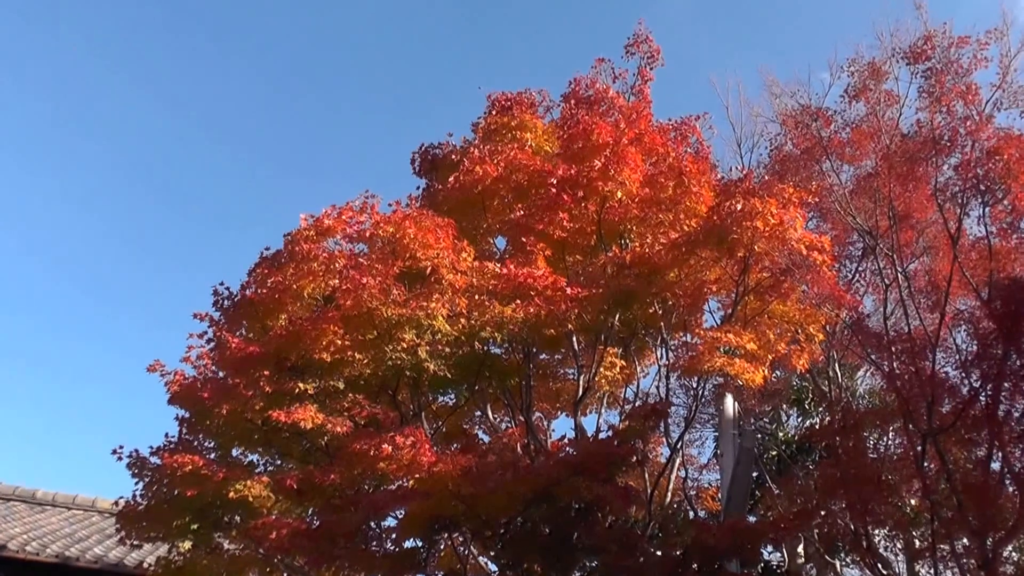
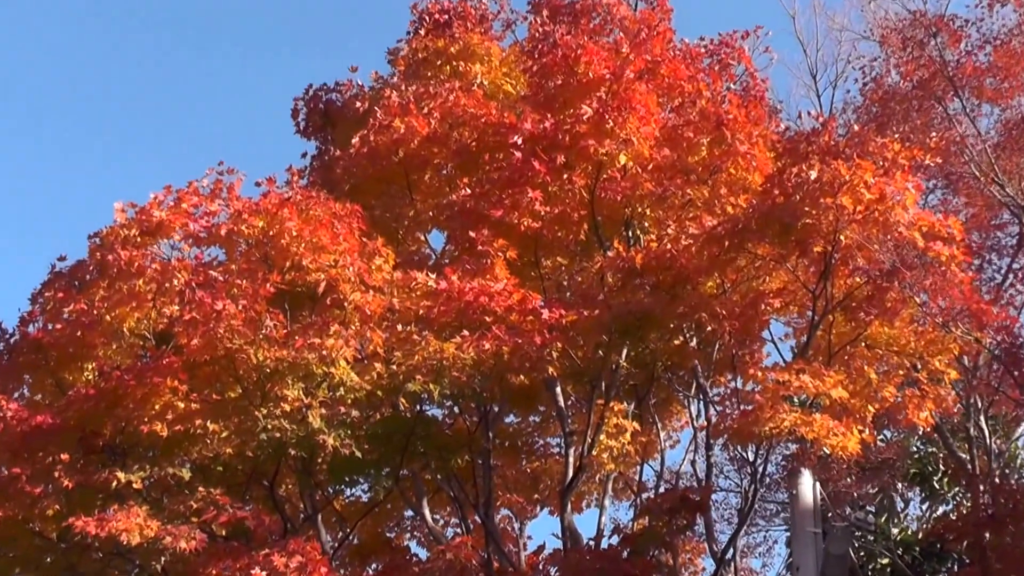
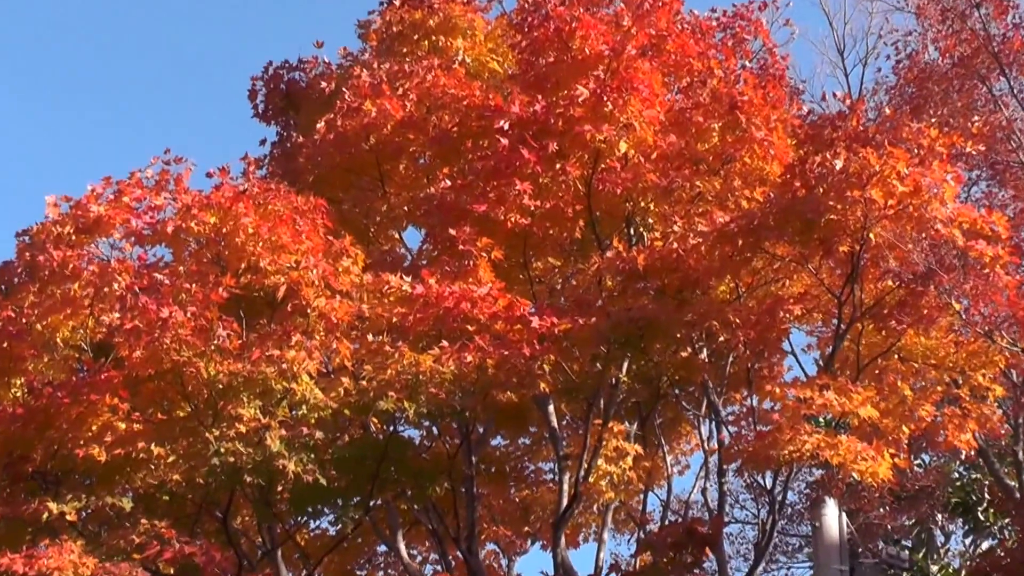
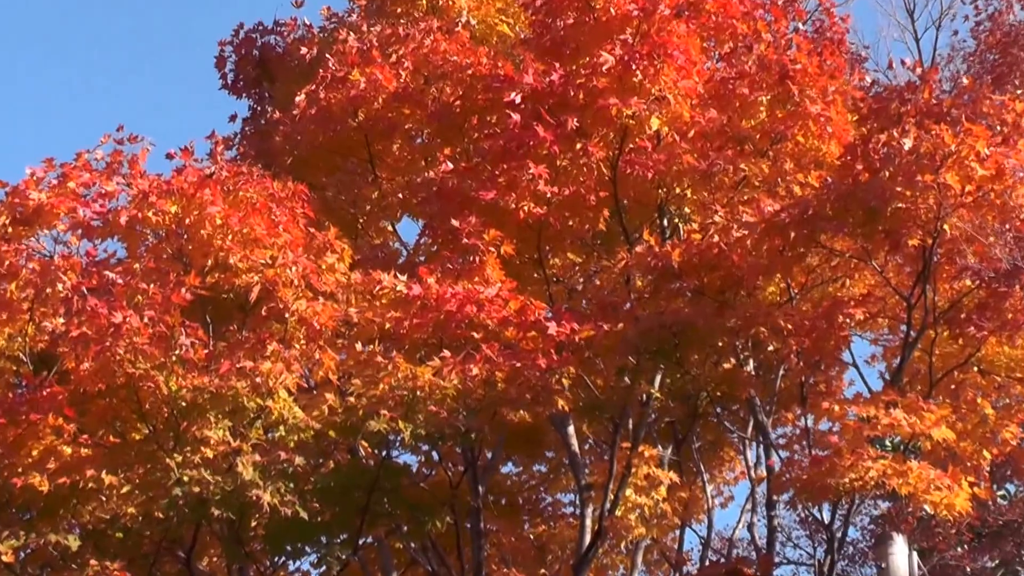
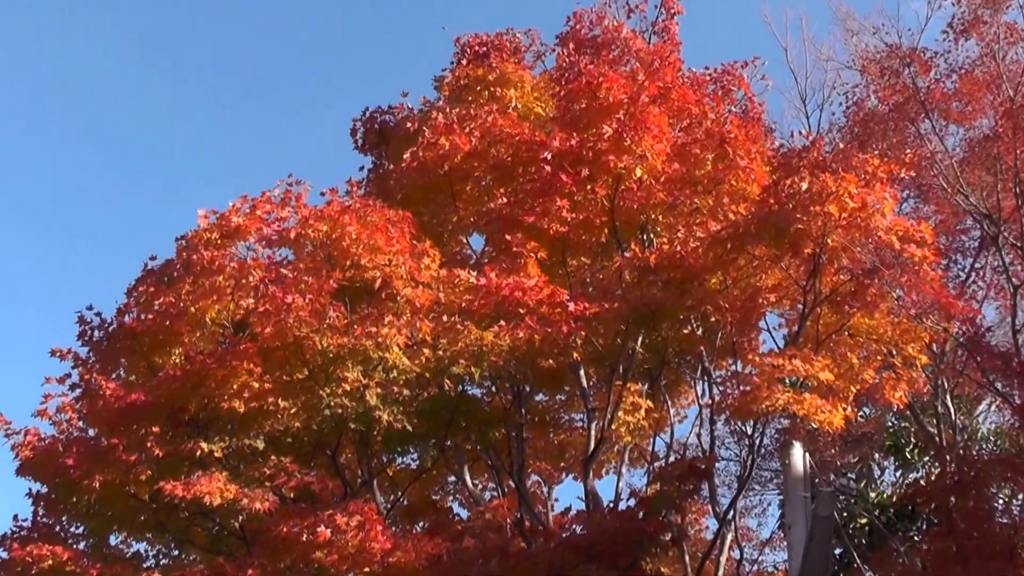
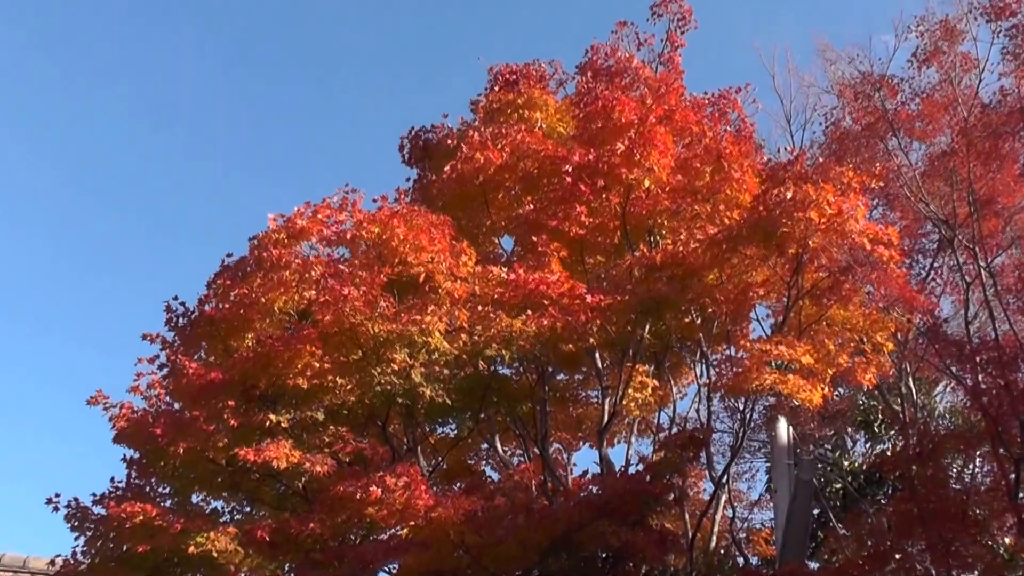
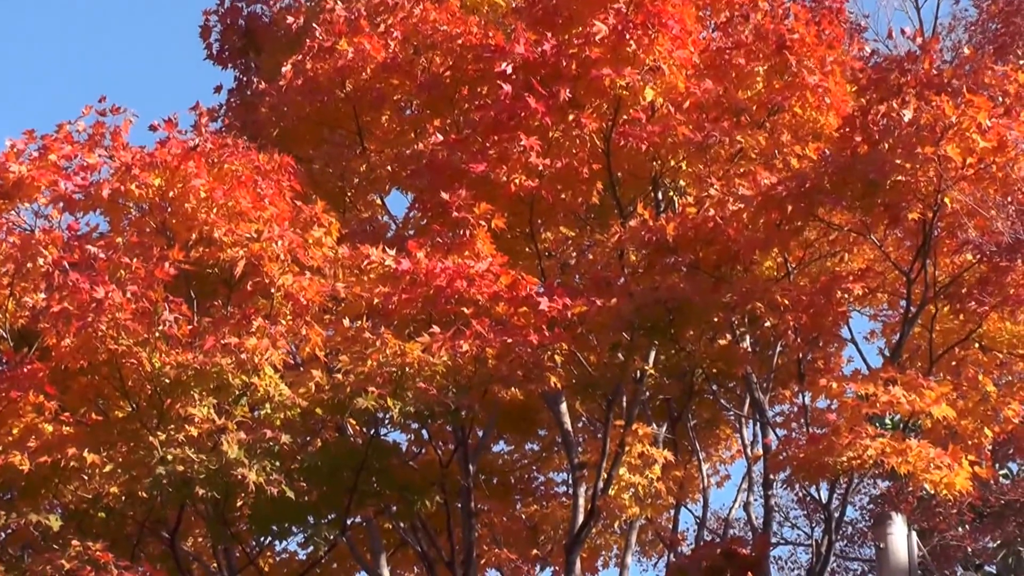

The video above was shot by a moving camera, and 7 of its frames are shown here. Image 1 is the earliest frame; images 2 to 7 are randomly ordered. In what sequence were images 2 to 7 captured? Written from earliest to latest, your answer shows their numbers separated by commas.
6, 5, 2, 3, 4, 7
